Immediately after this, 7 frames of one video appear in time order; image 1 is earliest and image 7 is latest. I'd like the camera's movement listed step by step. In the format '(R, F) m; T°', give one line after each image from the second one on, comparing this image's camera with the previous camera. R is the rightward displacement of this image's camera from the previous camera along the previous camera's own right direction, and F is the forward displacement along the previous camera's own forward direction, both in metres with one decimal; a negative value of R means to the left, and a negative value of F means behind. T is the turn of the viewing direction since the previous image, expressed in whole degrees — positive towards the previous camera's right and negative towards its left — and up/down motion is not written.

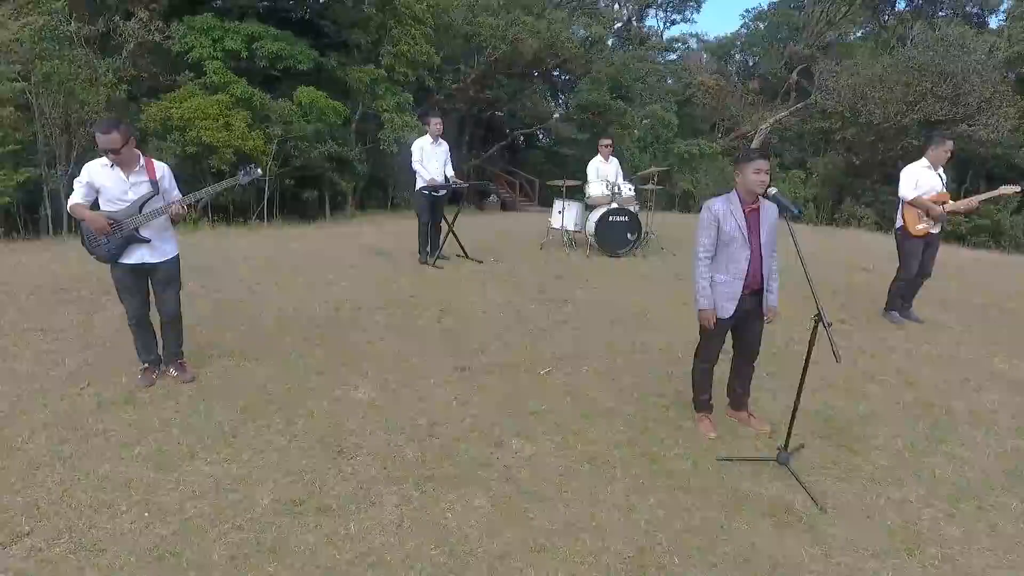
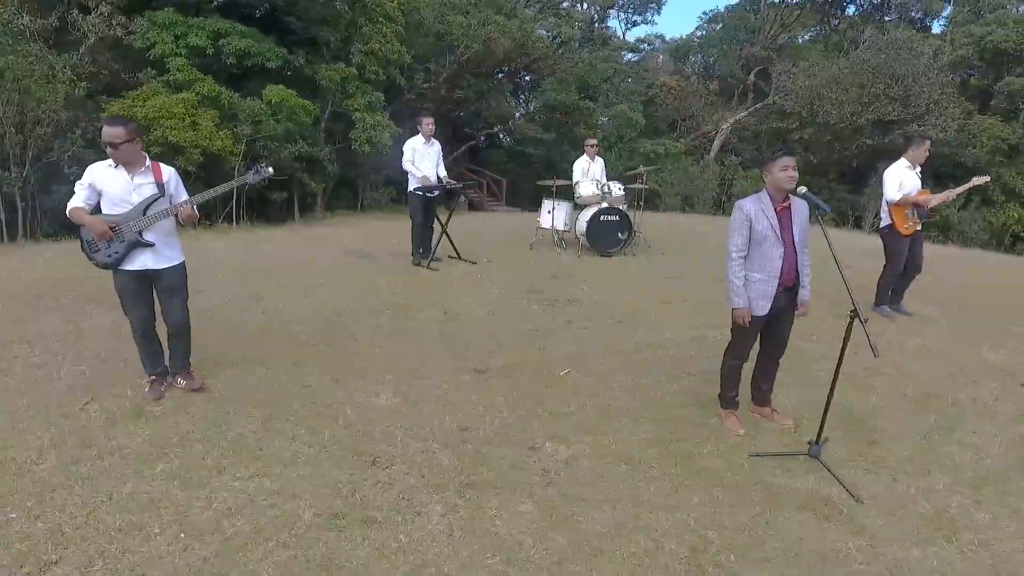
(-0.4, +0.1) m; +4°
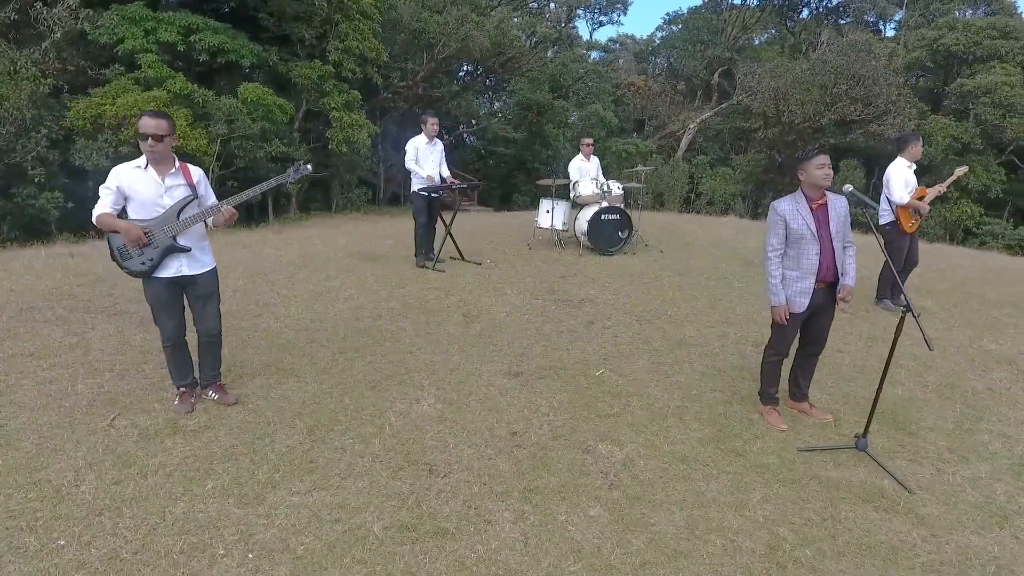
(-0.5, +0.1) m; +4°
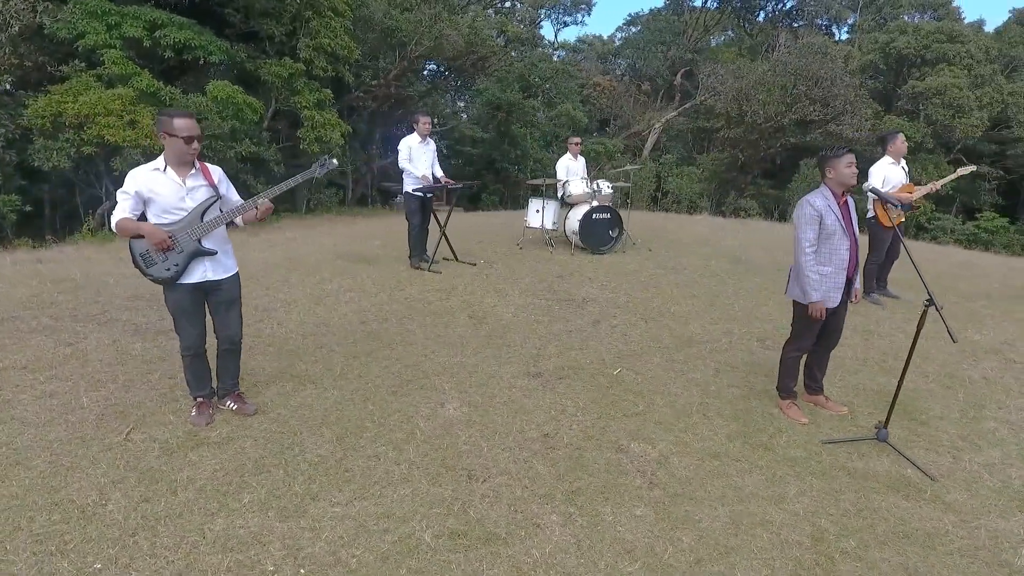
(-0.4, +0.1) m; +4°
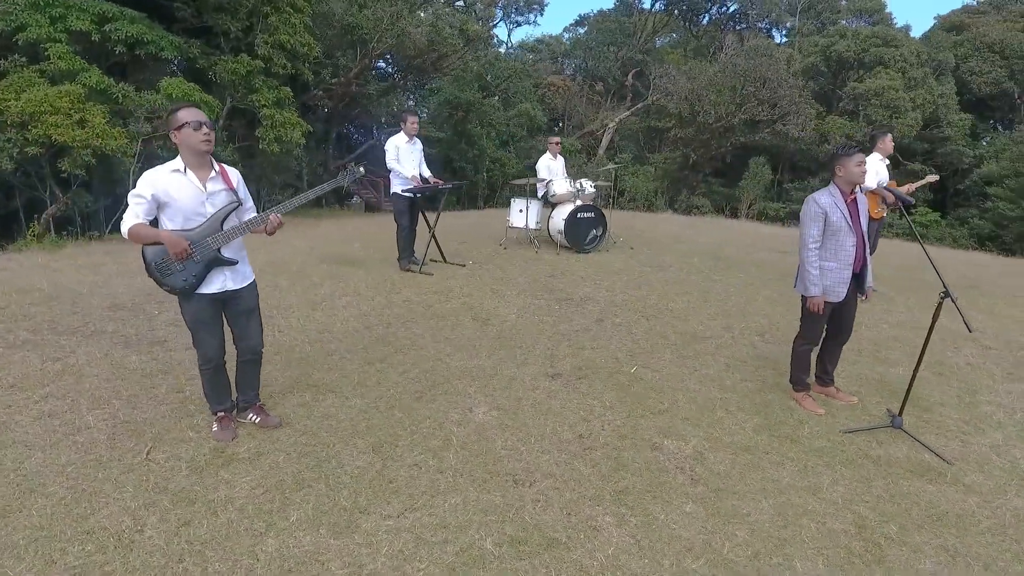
(-0.5, +0.1) m; +5°
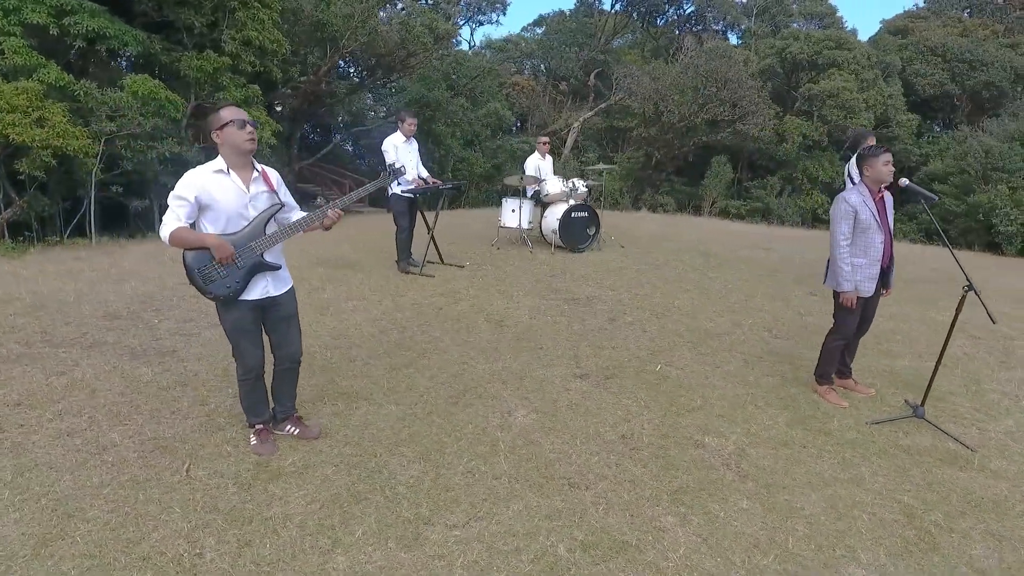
(-0.5, +0.1) m; +4°
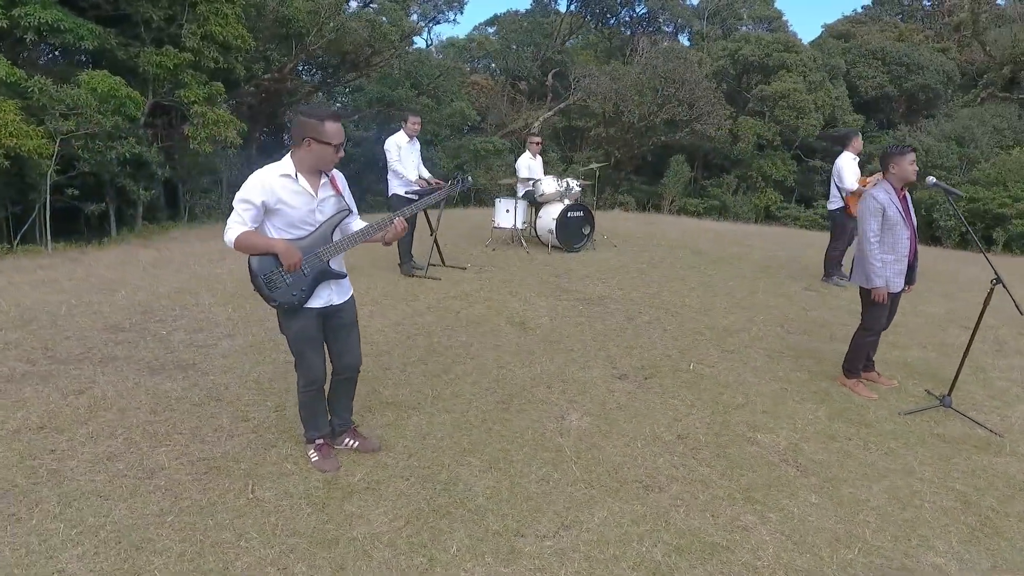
(-0.6, +0.1) m; +5°
